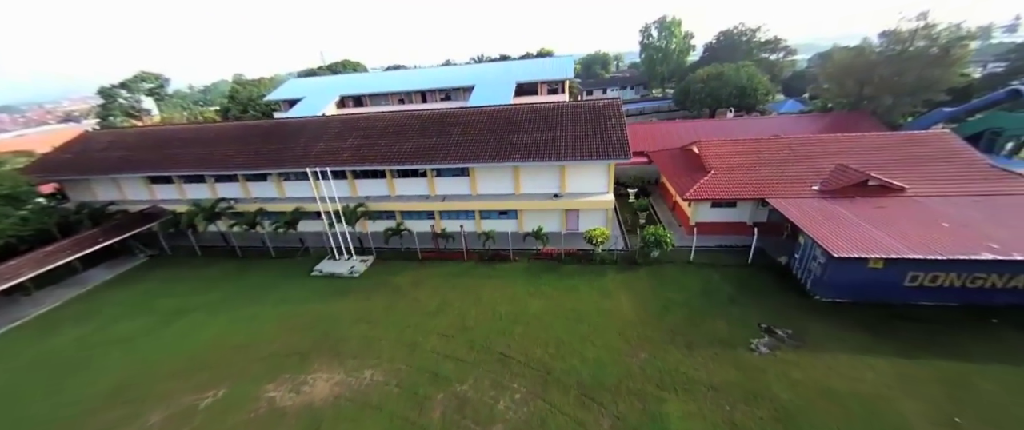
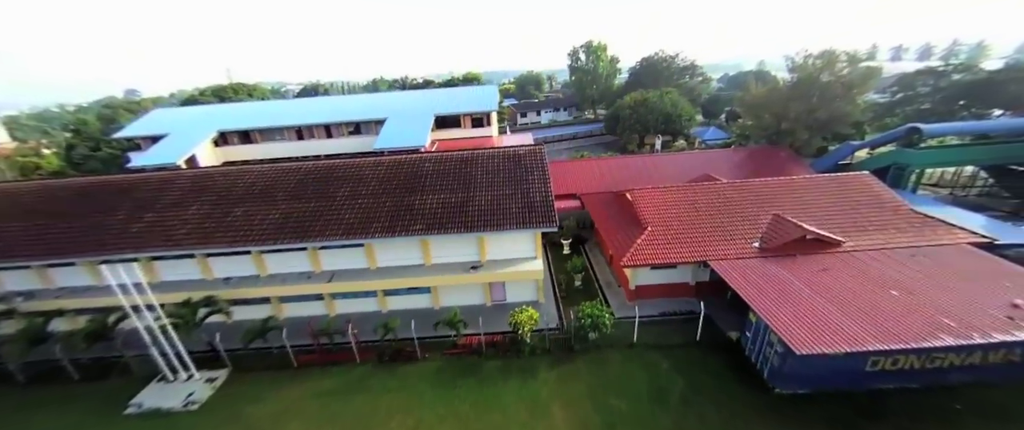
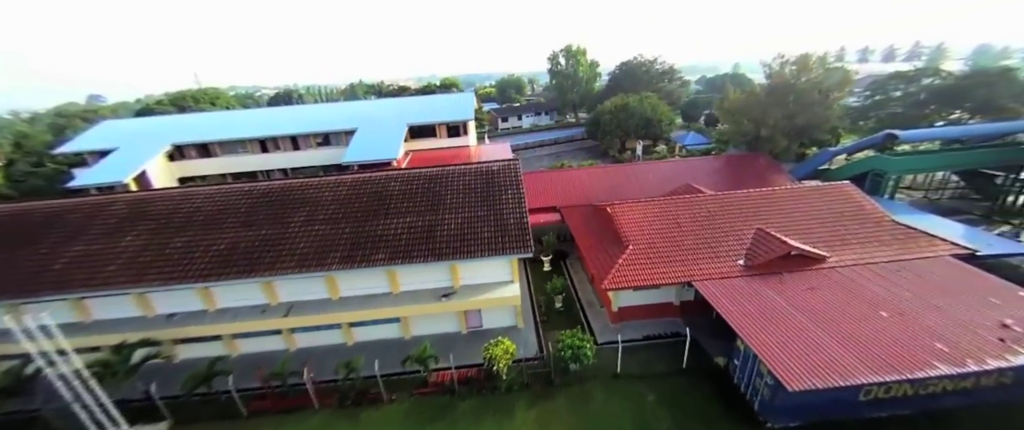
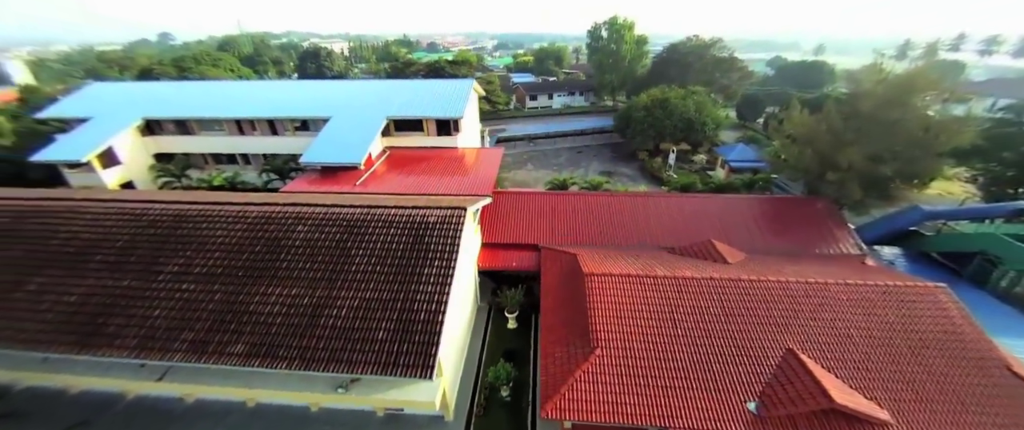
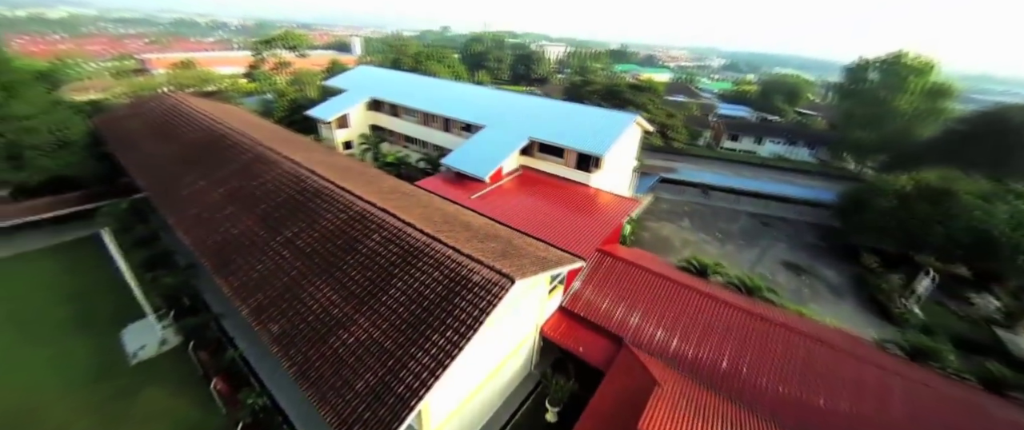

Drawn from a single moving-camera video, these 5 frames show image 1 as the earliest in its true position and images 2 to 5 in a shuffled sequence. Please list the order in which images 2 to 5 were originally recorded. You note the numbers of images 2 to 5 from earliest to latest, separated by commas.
2, 3, 4, 5
